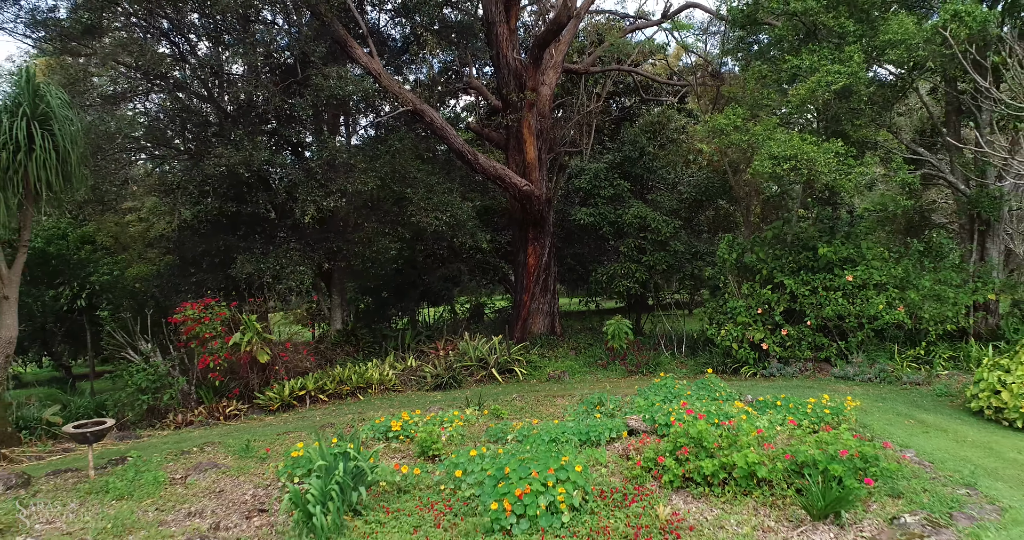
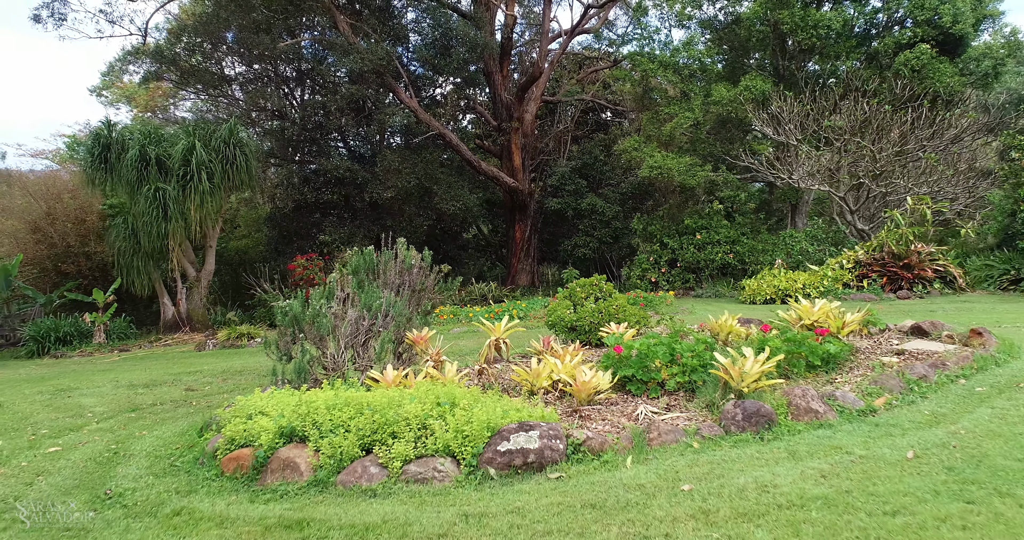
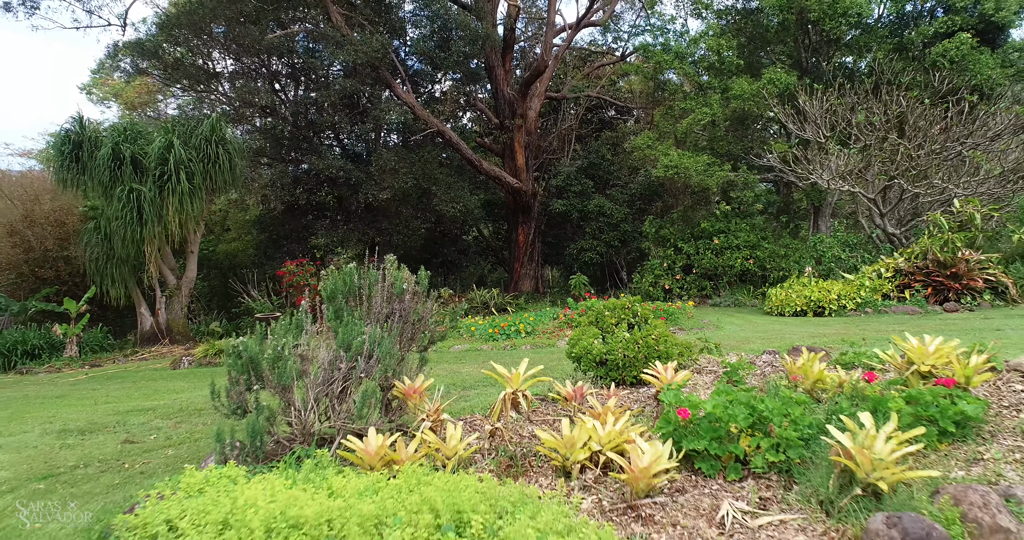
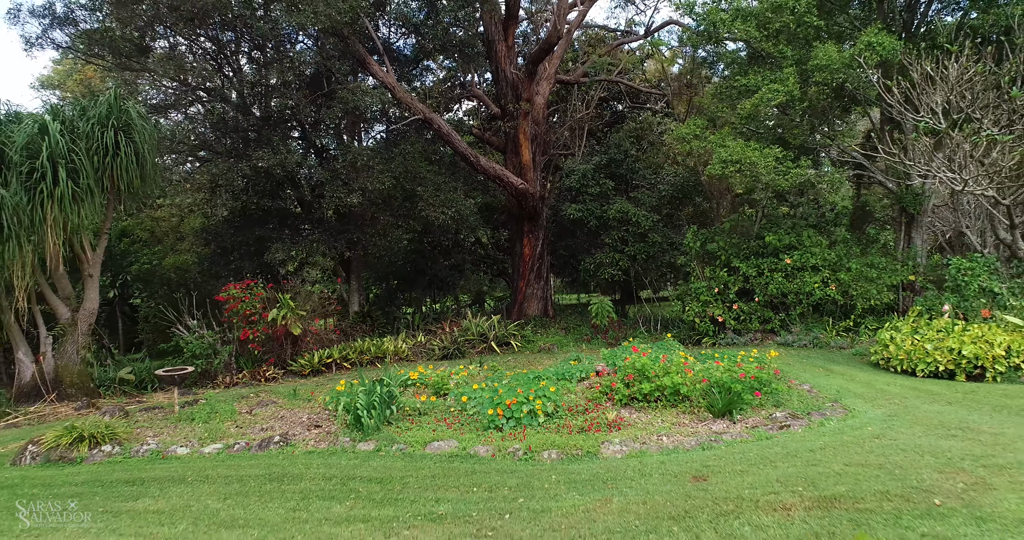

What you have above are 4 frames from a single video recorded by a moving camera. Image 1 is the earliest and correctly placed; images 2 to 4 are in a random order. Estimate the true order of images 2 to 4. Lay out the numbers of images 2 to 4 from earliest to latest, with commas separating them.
4, 3, 2
